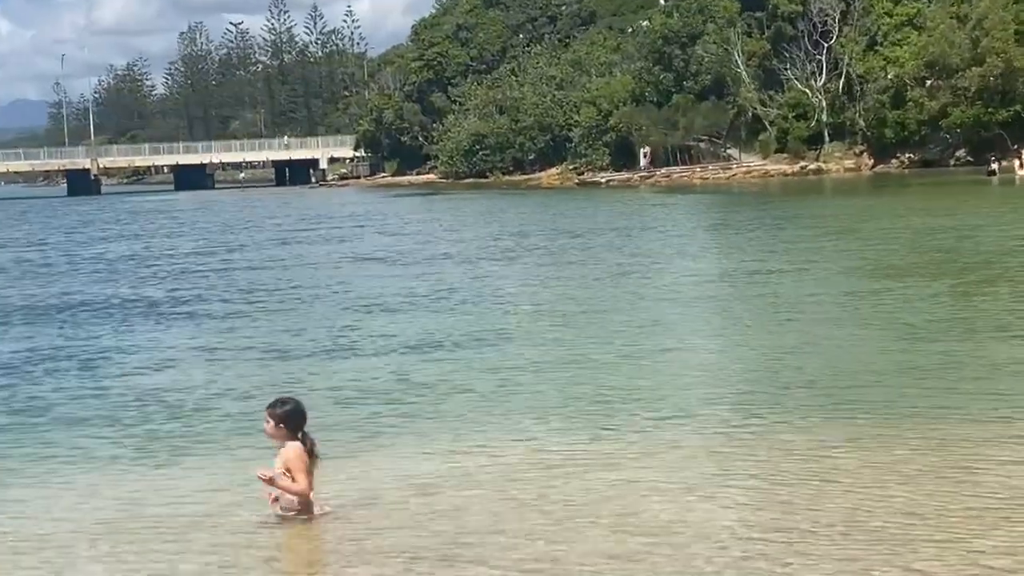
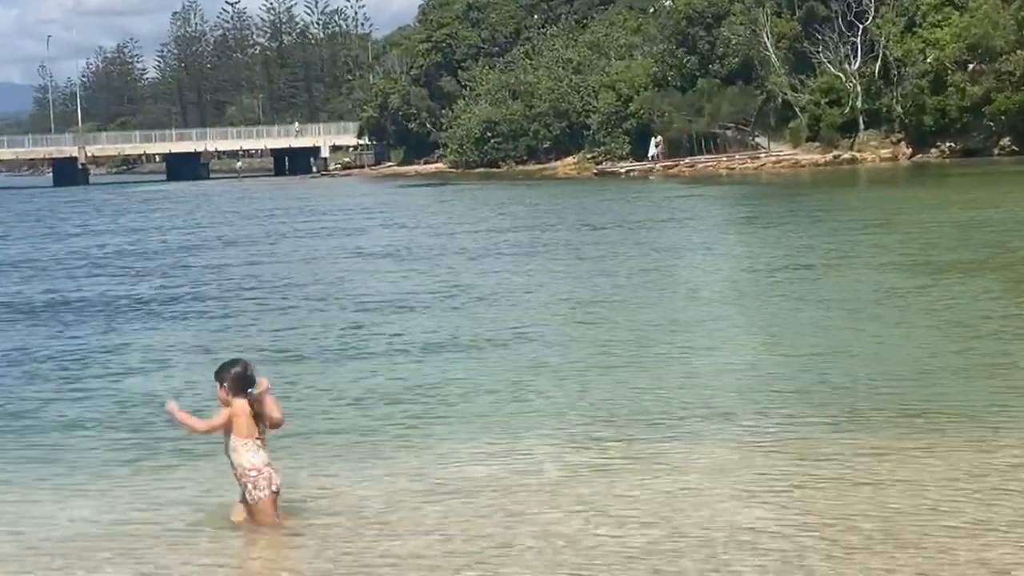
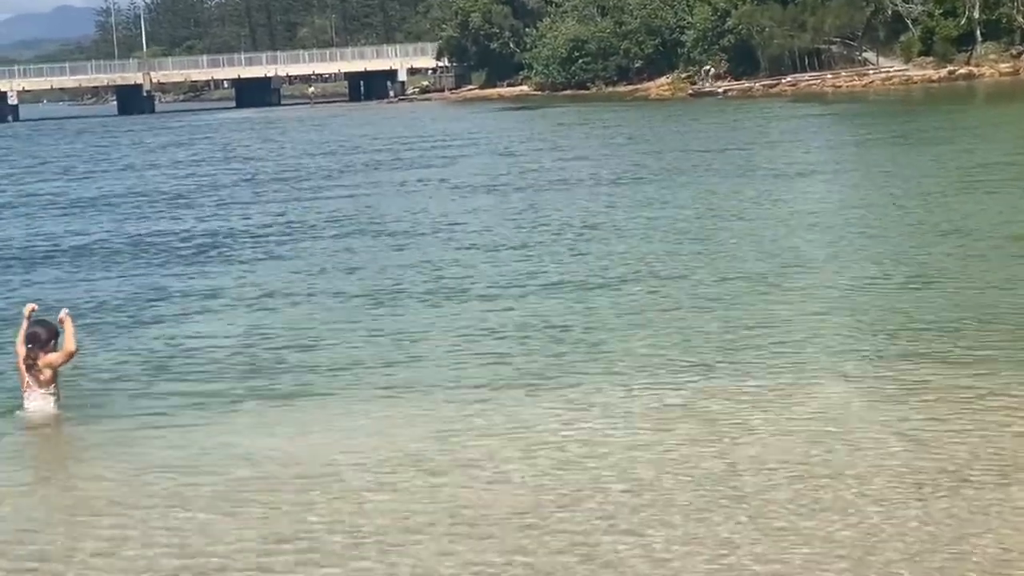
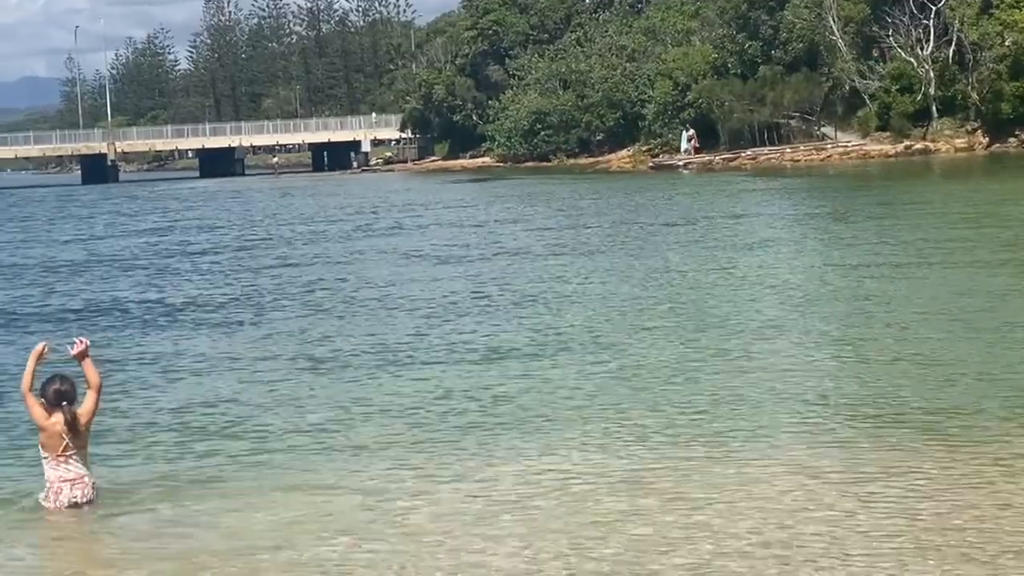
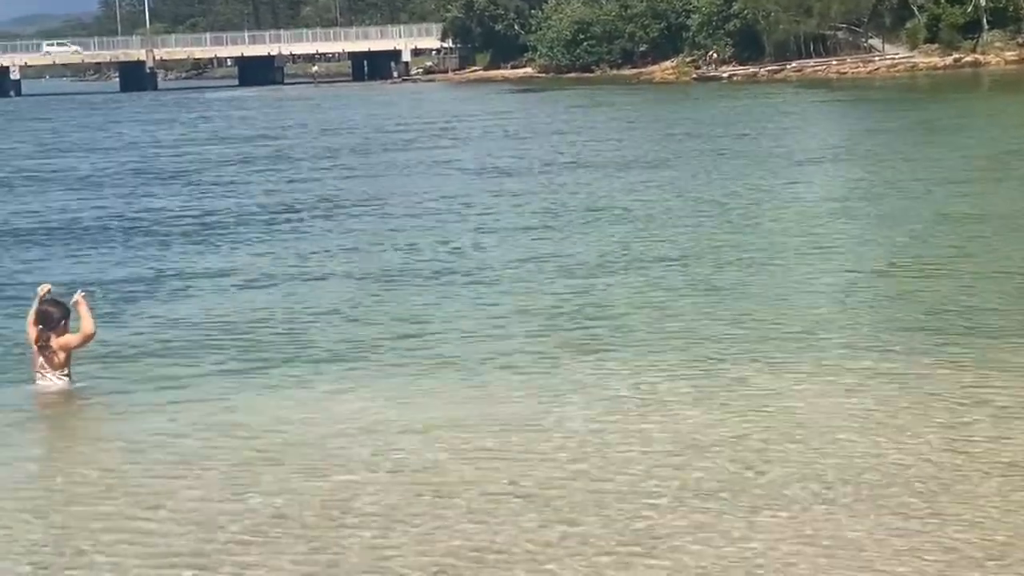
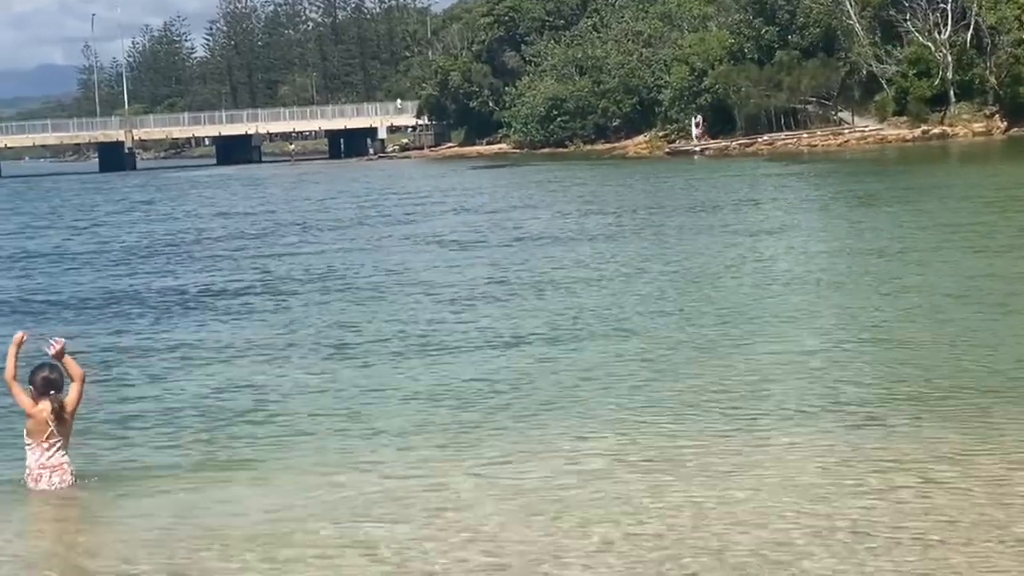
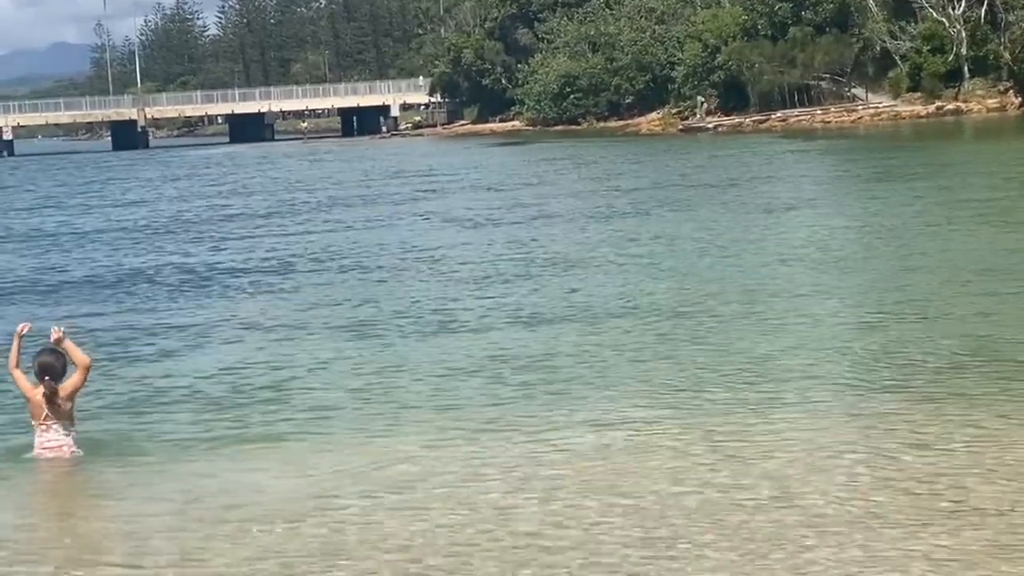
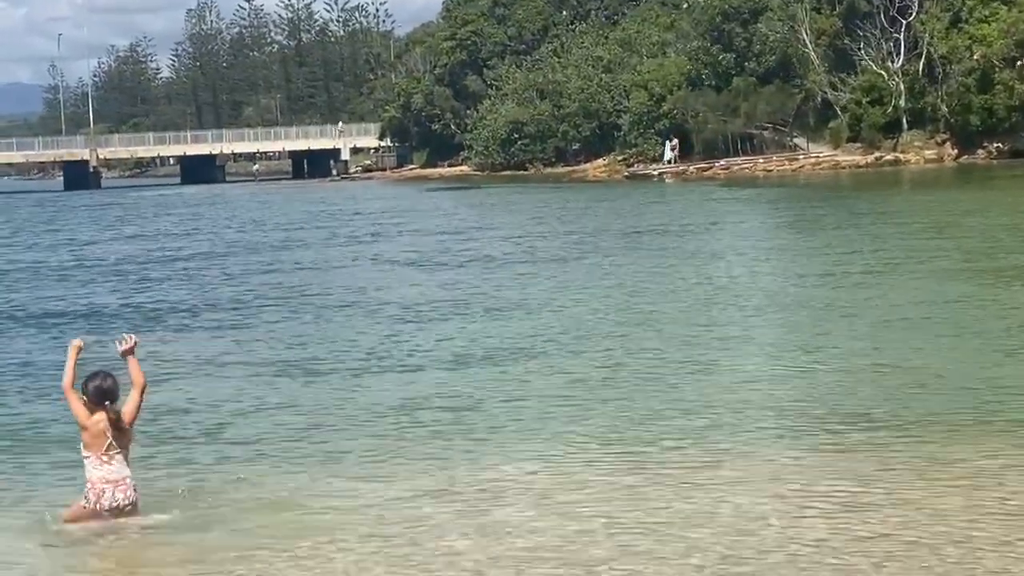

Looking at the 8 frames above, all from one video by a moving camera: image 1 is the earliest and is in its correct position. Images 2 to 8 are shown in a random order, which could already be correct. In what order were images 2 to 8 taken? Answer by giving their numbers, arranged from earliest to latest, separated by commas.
2, 8, 4, 6, 7, 3, 5
